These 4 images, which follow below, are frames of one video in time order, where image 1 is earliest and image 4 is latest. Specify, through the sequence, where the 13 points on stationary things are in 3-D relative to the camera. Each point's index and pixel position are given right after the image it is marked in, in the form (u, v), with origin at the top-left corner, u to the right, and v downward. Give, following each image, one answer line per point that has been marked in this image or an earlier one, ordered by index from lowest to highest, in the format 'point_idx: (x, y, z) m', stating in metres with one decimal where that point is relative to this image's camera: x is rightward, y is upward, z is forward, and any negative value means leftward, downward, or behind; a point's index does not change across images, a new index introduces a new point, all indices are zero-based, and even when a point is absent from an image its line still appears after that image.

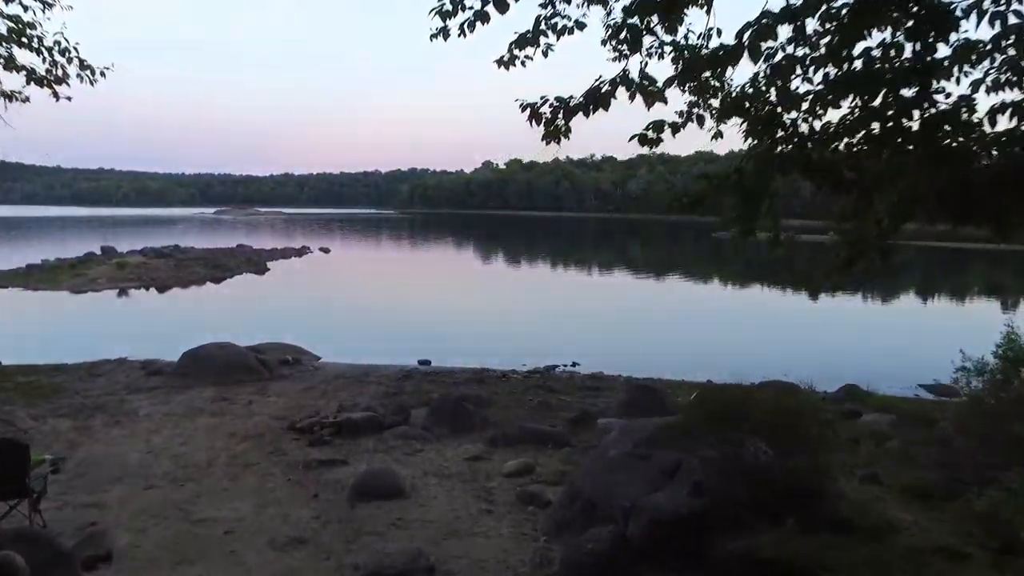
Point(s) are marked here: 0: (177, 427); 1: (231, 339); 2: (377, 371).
0: (-3.0, -1.3, +7.0) m
1: (-6.3, -1.1, +17.4) m
2: (-1.9, -1.2, +11.0) m
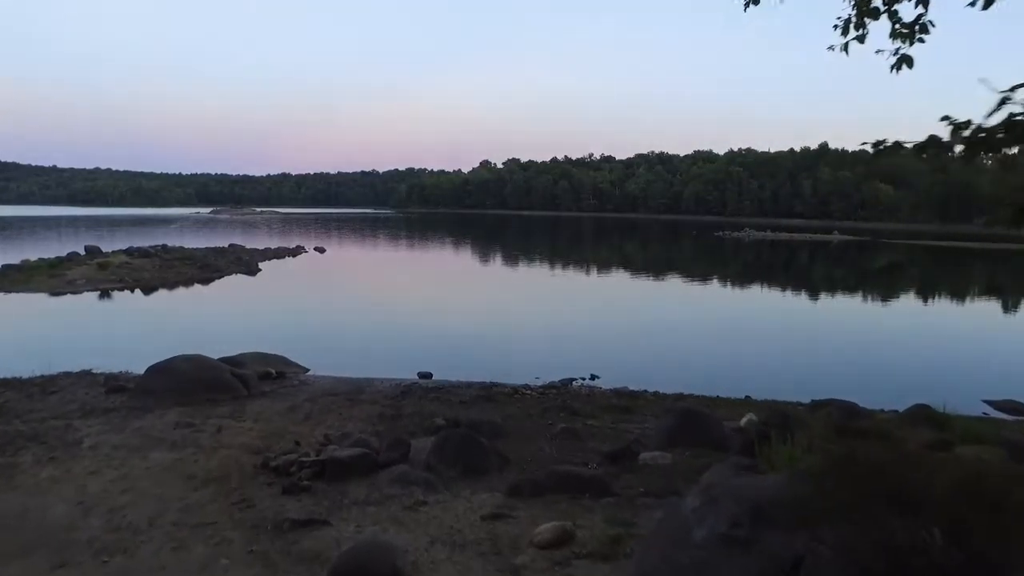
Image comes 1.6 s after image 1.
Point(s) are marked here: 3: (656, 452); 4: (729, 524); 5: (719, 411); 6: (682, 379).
0: (-2.8, -1.3, +5.7) m
1: (-6.1, -1.1, +16.1) m
2: (-1.8, -1.2, +9.7) m
3: (+1.1, -1.3, +6.2) m
4: (+0.9, -0.9, +3.1) m
5: (+2.1, -1.3, +8.0) m
6: (+2.9, -1.6, +12.8) m
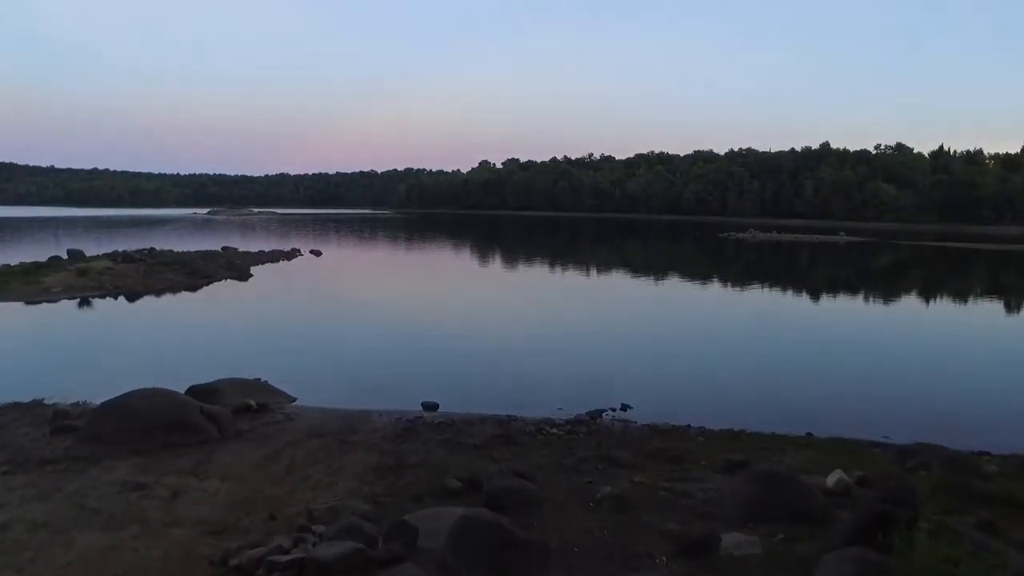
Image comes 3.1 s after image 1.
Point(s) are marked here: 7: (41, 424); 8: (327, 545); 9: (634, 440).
0: (-2.6, -1.5, +4.3) m
1: (-5.9, -1.3, +14.7) m
2: (-1.5, -1.4, +8.3) m
3: (+1.4, -1.5, +4.8) m
4: (+1.1, -1.1, +1.7) m
5: (+2.3, -1.4, +6.6) m
6: (+3.1, -1.8, +11.4) m
7: (-4.7, -1.4, +7.7) m
8: (-1.0, -1.4, +4.1) m
9: (+1.2, -1.5, +7.7) m
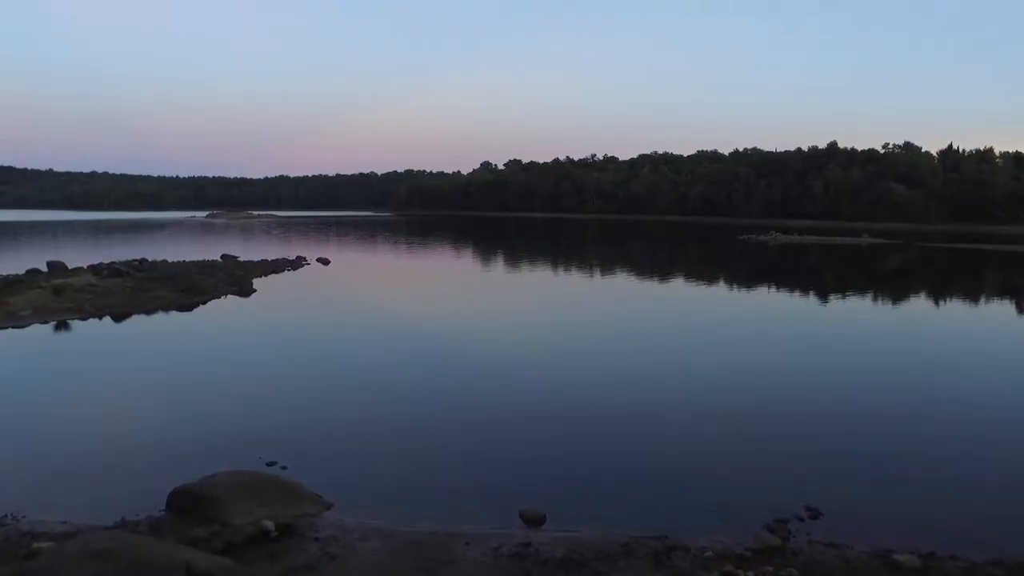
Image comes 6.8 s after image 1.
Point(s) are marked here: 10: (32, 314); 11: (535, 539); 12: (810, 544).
0: (-1.5, -1.9, +1.3) m
1: (-4.8, -1.8, +11.7) m
2: (-0.4, -1.8, +5.3) m
3: (+2.5, -1.9, +1.8) m
4: (+2.2, -1.5, -1.3) m
5: (+3.4, -1.8, +3.6) m
6: (+4.2, -2.2, +8.4) m
7: (-3.5, -1.8, +4.8) m
8: (+0.1, -1.8, +1.1) m
9: (+2.3, -1.9, +4.7) m
10: (-11.0, -0.6, +18.2) m
11: (+0.2, -1.8, +5.6) m
12: (+2.2, -1.9, +5.8) m
